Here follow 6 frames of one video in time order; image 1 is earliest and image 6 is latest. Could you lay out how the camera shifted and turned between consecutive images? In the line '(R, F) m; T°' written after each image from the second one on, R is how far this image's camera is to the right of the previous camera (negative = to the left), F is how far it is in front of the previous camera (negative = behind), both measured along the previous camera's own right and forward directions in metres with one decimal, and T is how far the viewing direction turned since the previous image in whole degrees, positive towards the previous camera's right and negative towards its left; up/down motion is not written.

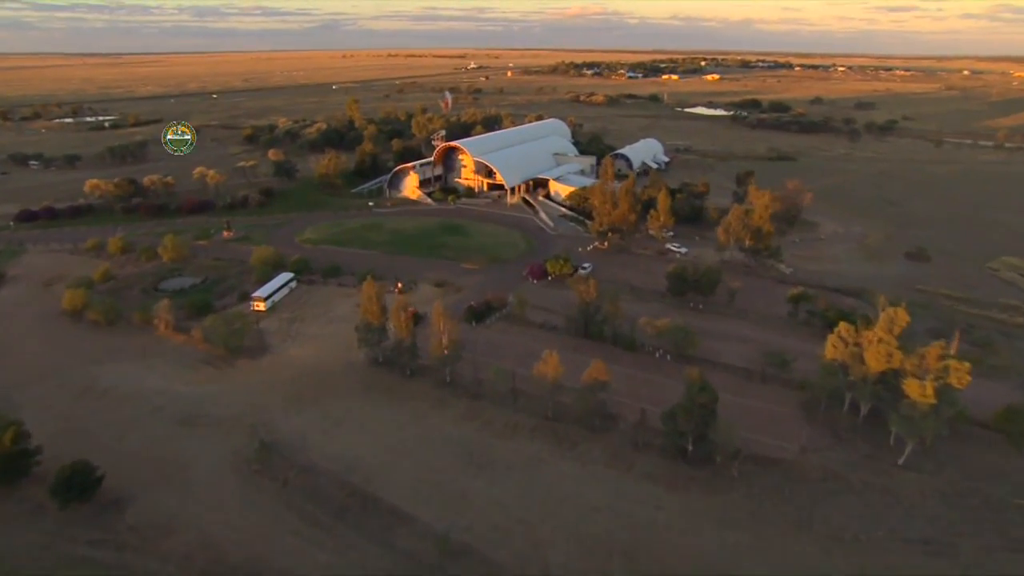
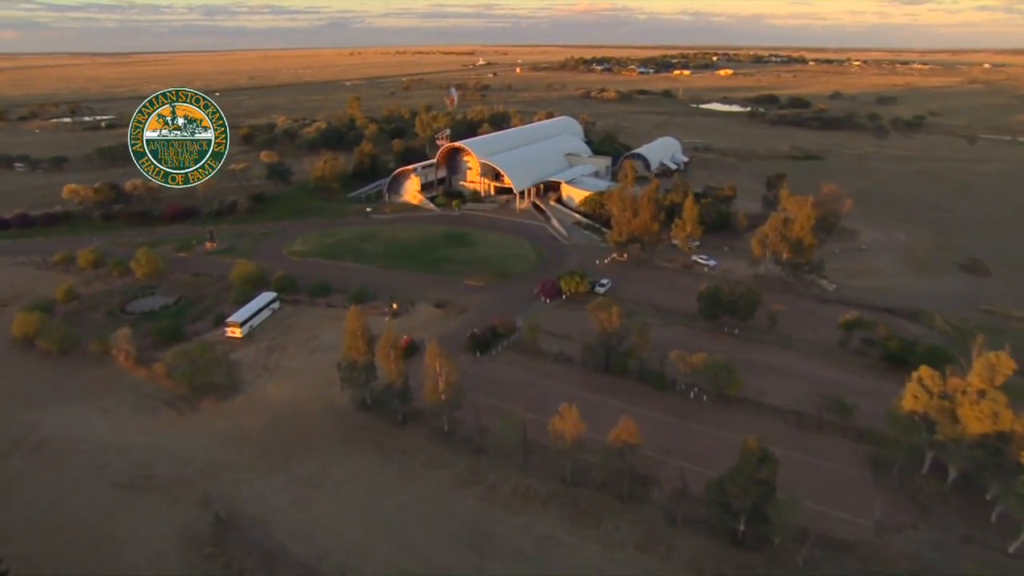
(0.0, +3.7) m; -1°
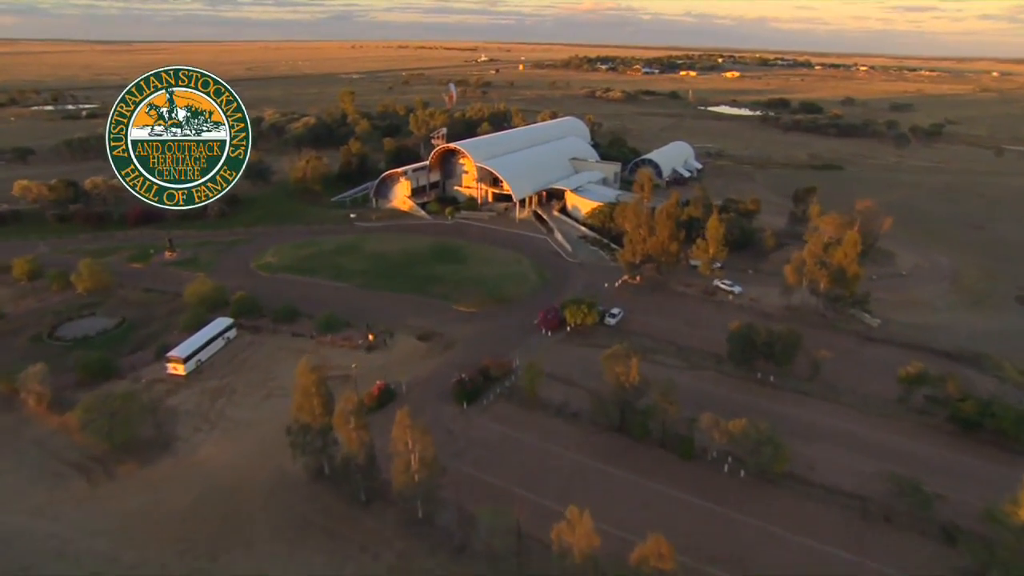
(0.0, +4.2) m; 0°
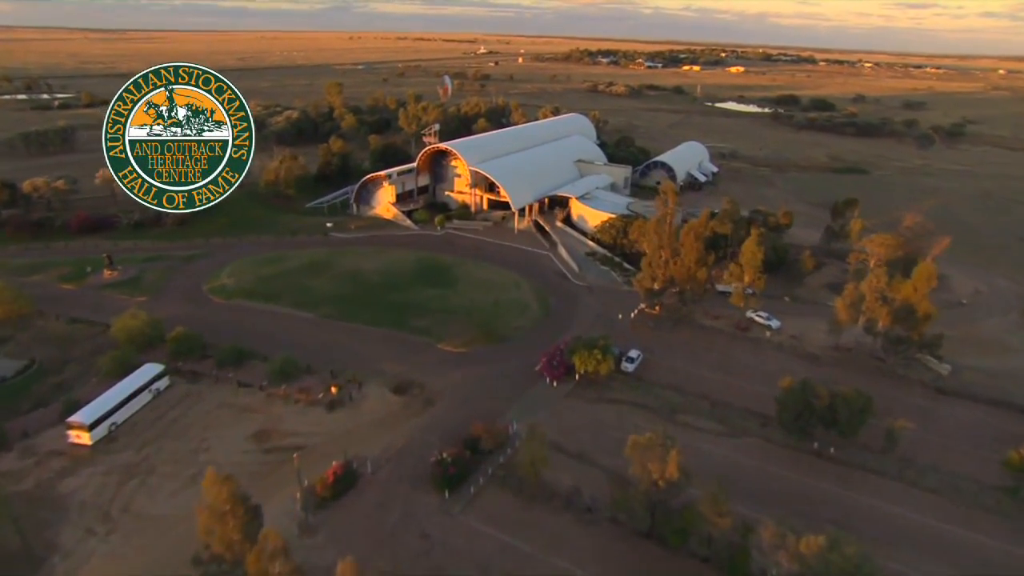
(0.0, +4.7) m; 0°
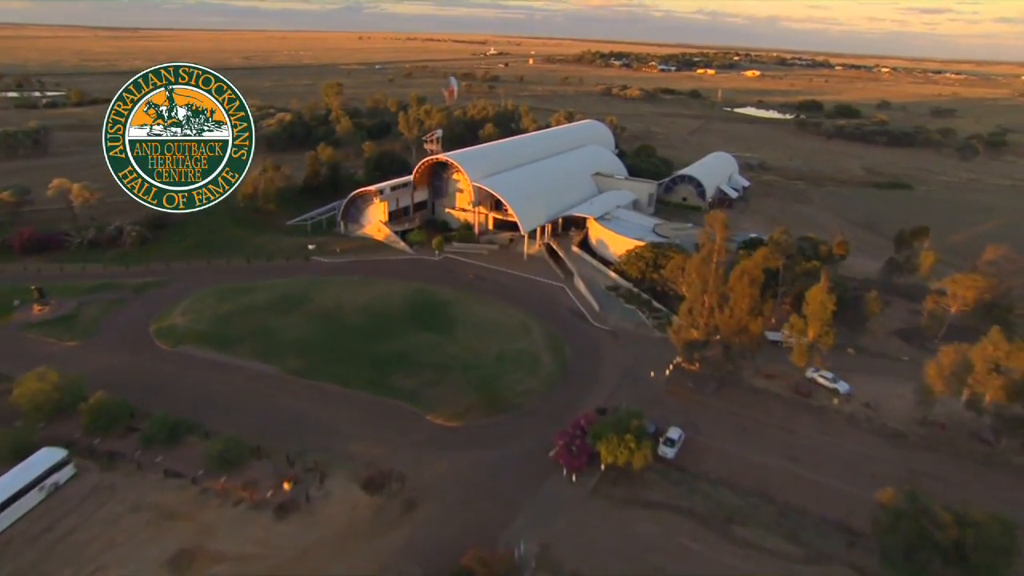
(-0.1, +4.7) m; -1°
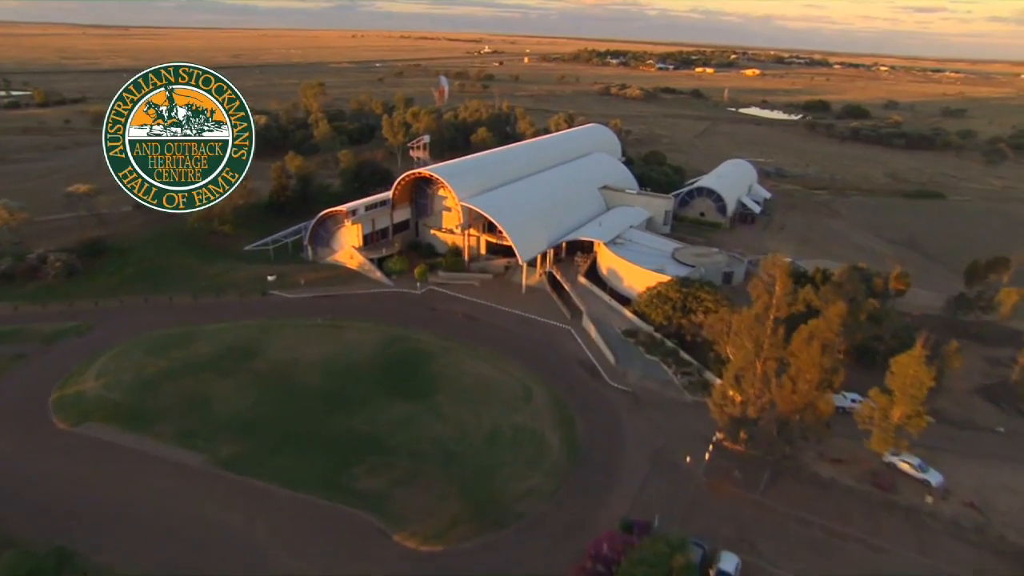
(0.0, +4.7) m; 0°
